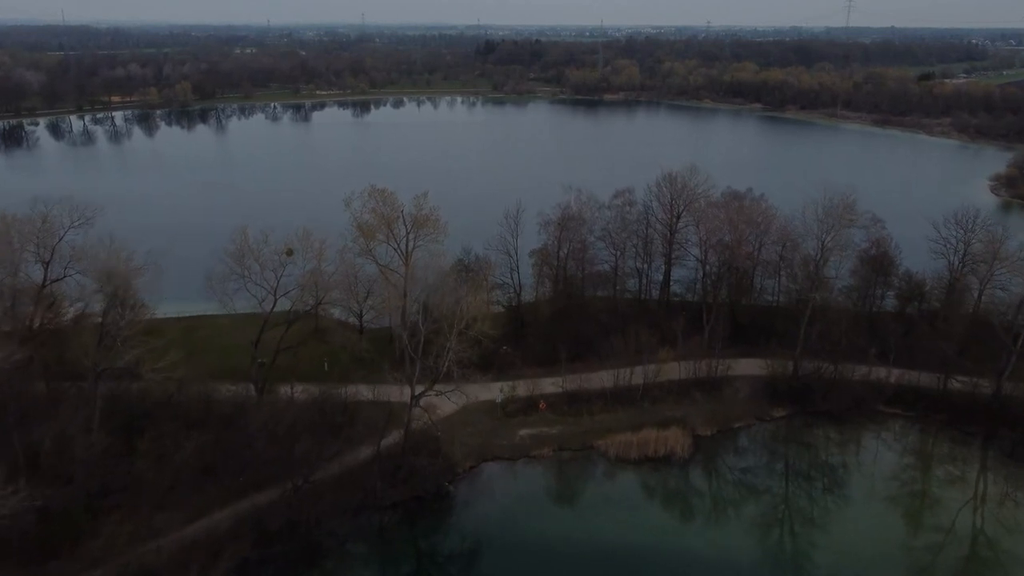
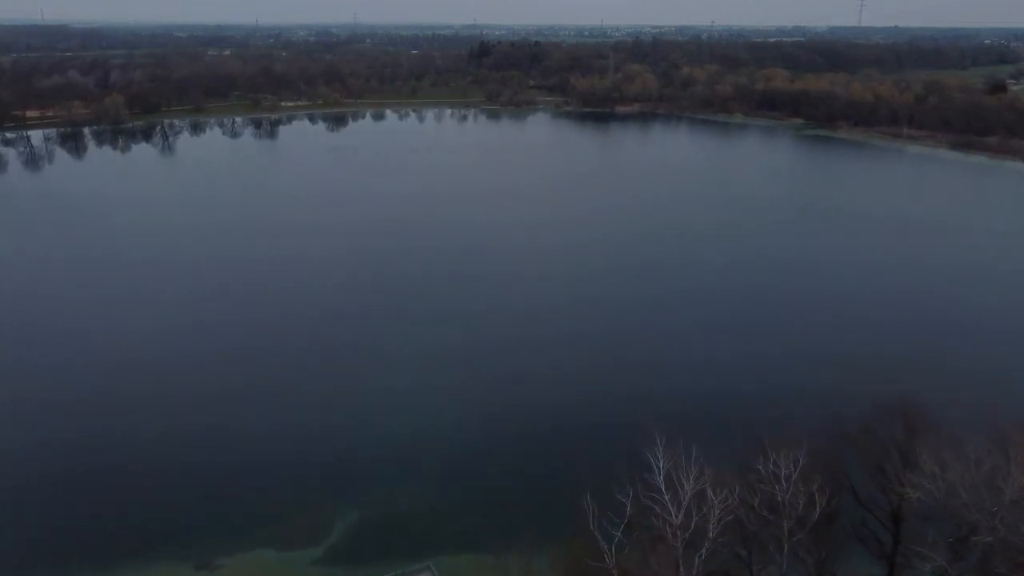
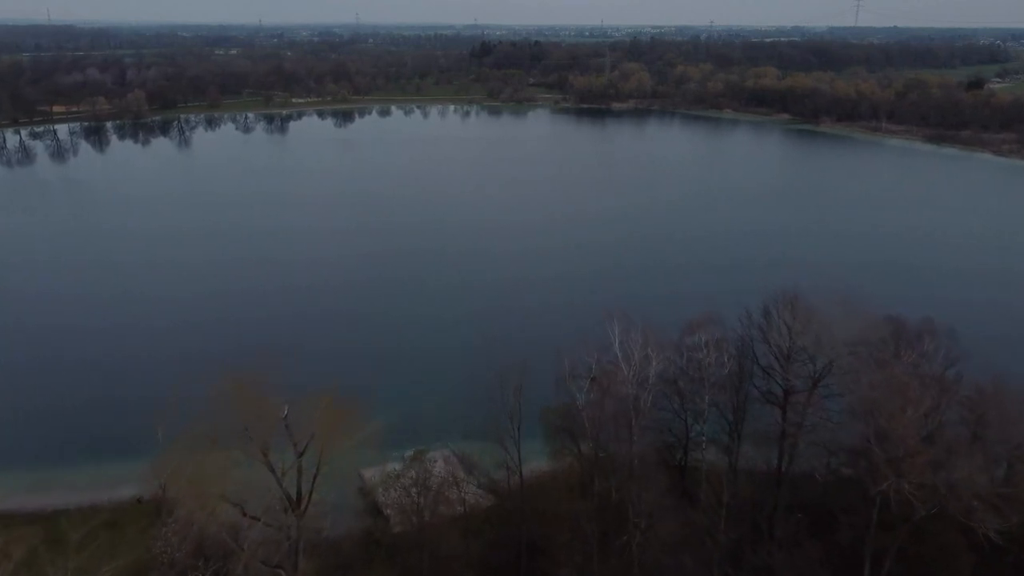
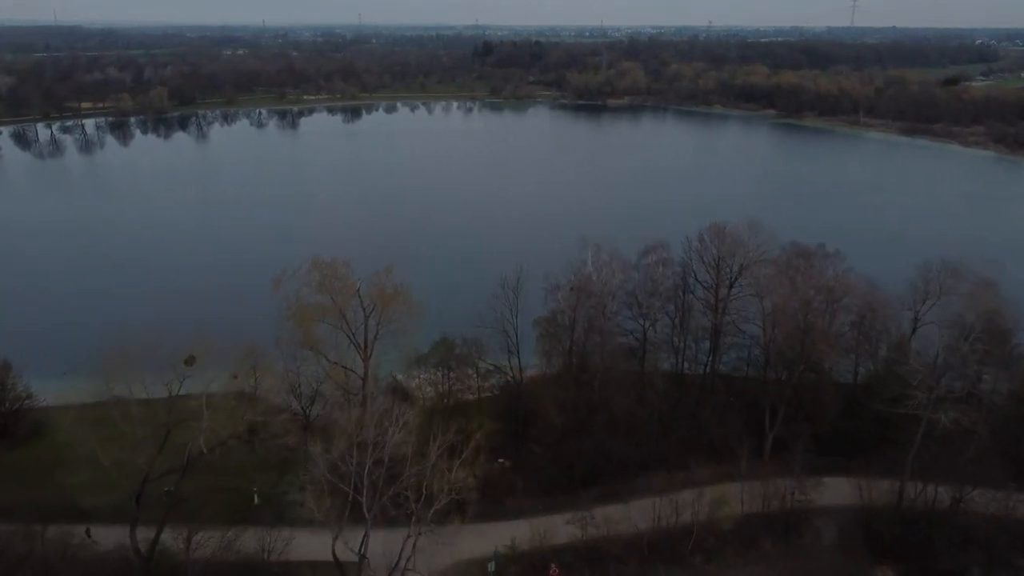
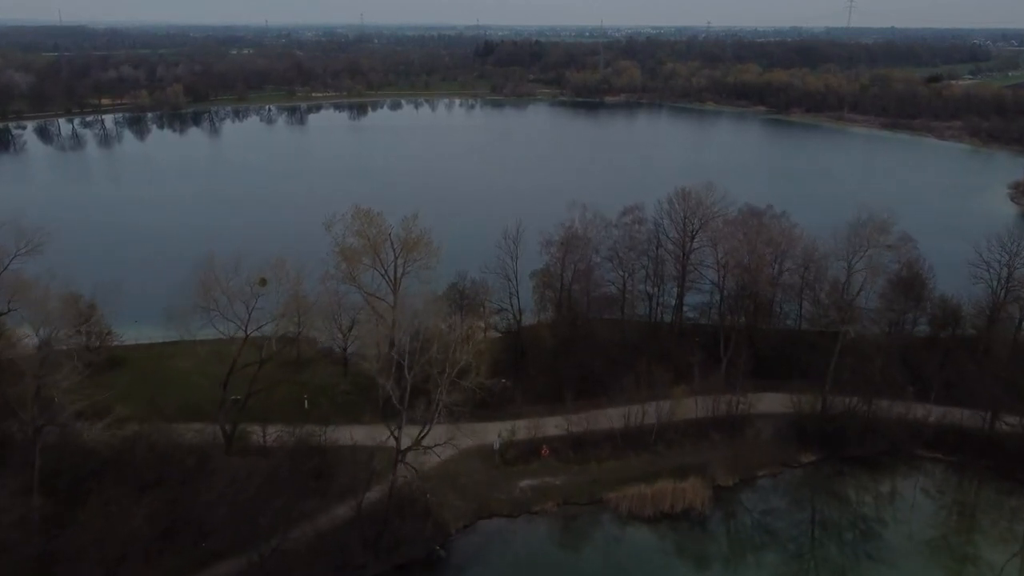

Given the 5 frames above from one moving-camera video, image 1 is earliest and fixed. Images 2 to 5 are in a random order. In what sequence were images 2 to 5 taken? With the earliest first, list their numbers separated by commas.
5, 4, 3, 2
